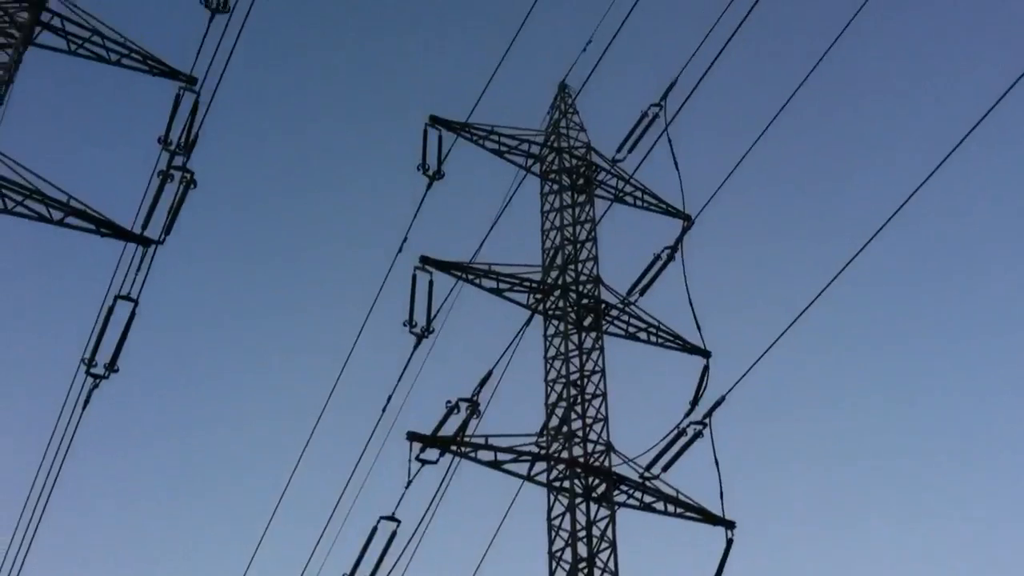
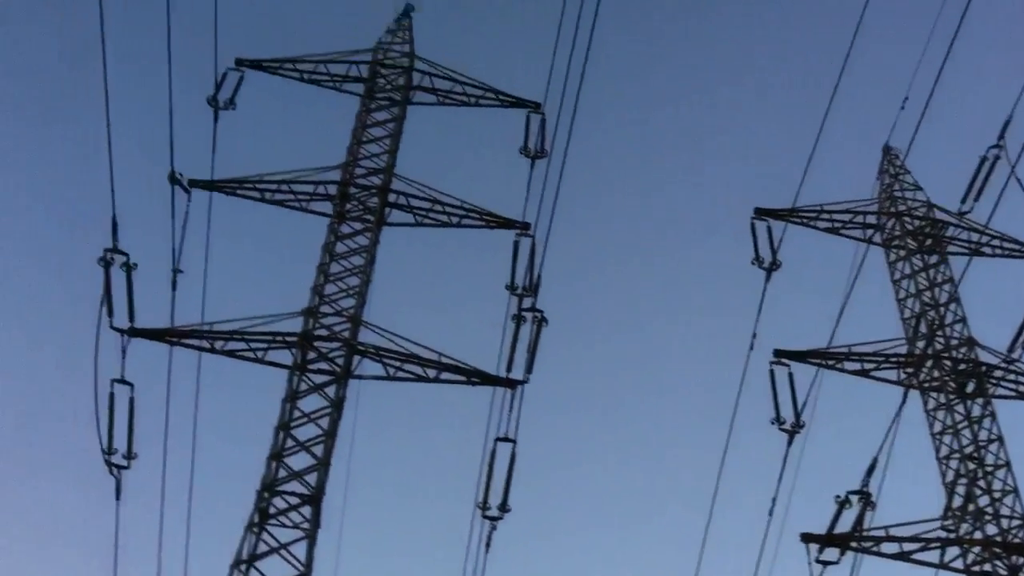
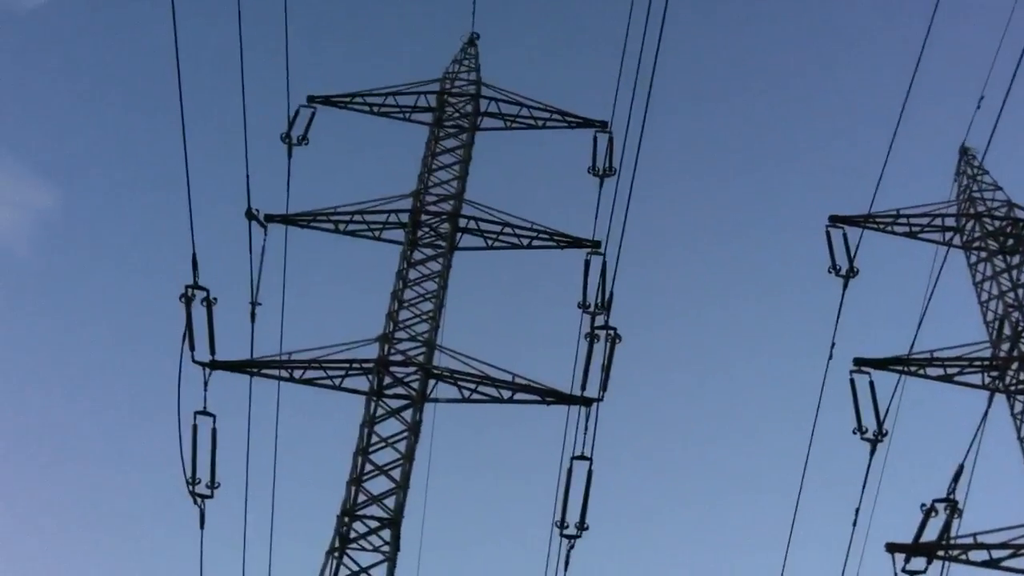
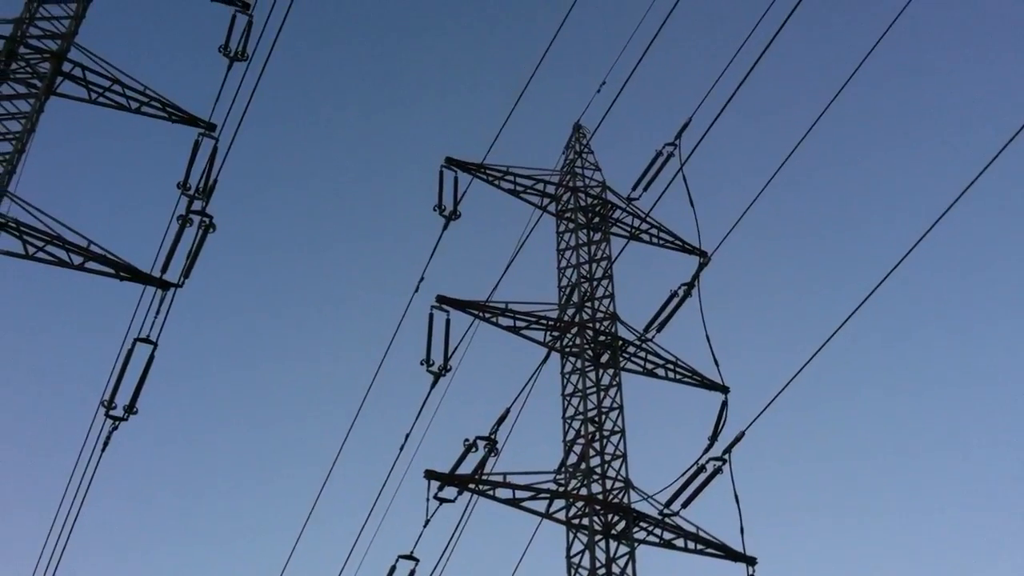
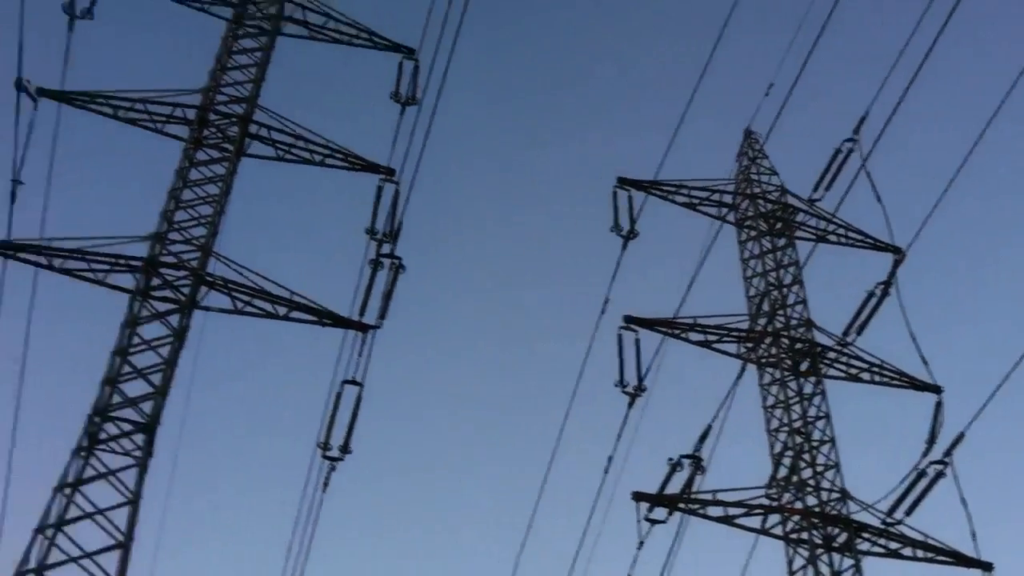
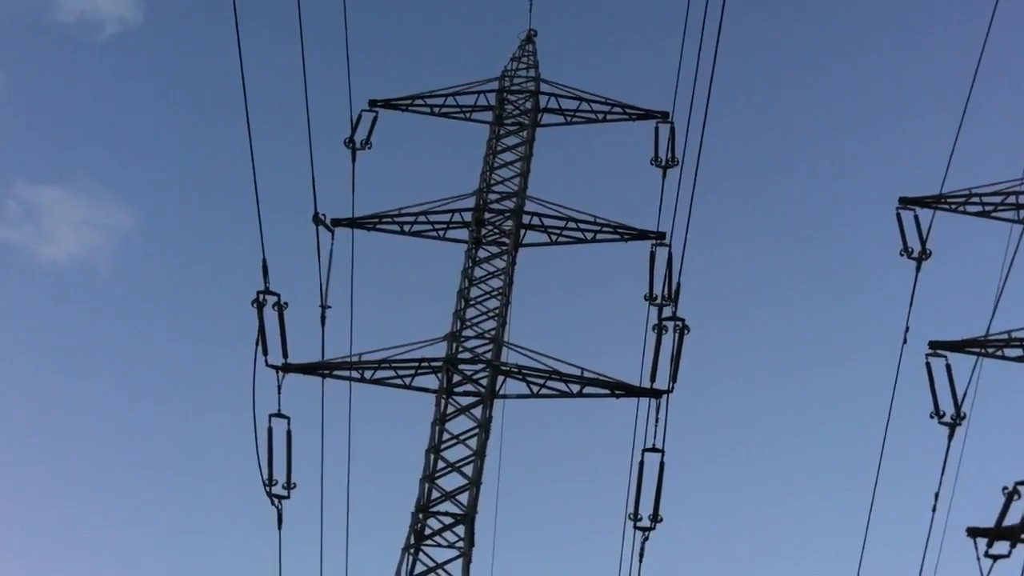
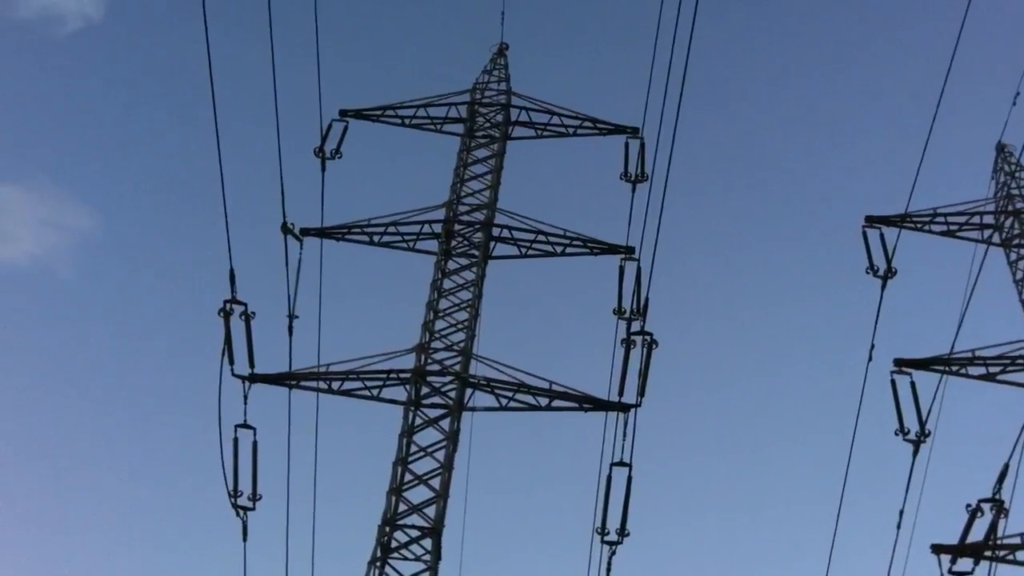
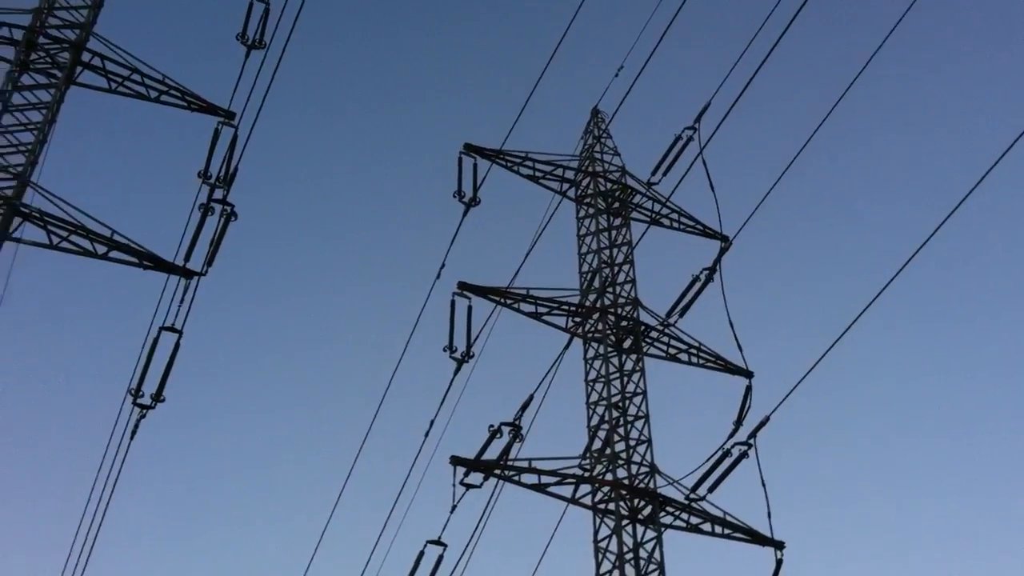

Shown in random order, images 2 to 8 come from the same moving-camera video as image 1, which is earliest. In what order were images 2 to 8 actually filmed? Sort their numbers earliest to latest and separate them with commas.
4, 8, 5, 2, 3, 7, 6
